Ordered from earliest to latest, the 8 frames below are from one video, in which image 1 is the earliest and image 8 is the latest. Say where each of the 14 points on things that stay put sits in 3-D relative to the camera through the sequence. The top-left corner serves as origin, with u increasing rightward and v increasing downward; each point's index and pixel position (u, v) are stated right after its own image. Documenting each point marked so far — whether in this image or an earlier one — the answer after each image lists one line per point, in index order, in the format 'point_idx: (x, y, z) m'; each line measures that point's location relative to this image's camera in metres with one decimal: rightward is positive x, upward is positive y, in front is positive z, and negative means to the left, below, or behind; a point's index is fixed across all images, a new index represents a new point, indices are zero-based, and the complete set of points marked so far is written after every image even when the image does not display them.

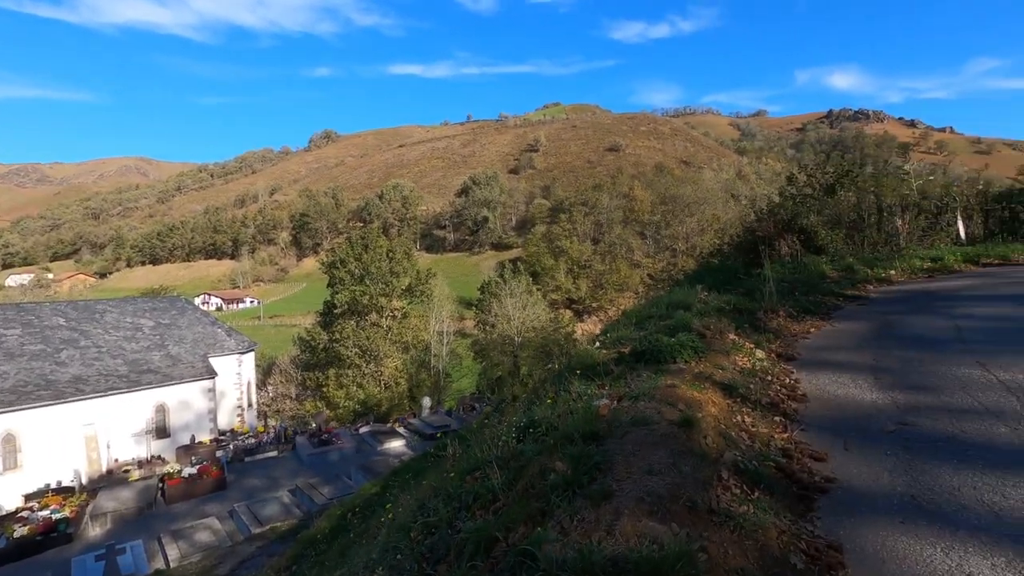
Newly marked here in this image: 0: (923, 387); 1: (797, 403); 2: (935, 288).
0: (+4.0, -1.0, +5.2) m
1: (+2.7, -1.1, +5.2) m
2: (+8.0, 0.0, +10.2) m
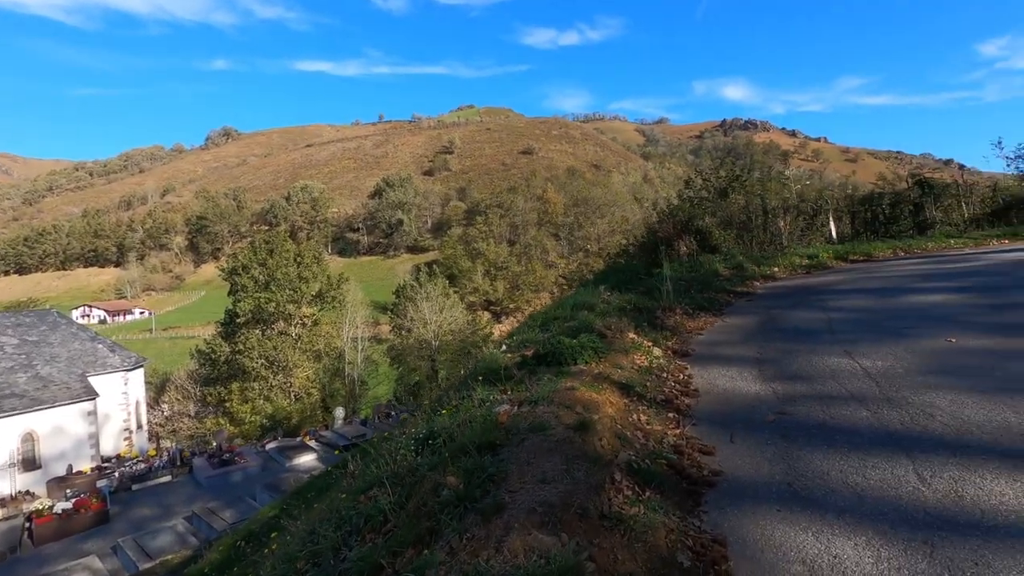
0: (+3.0, -0.9, +5.6) m
1: (+1.8, -1.1, +5.4) m
2: (+6.2, +0.1, +11.1) m
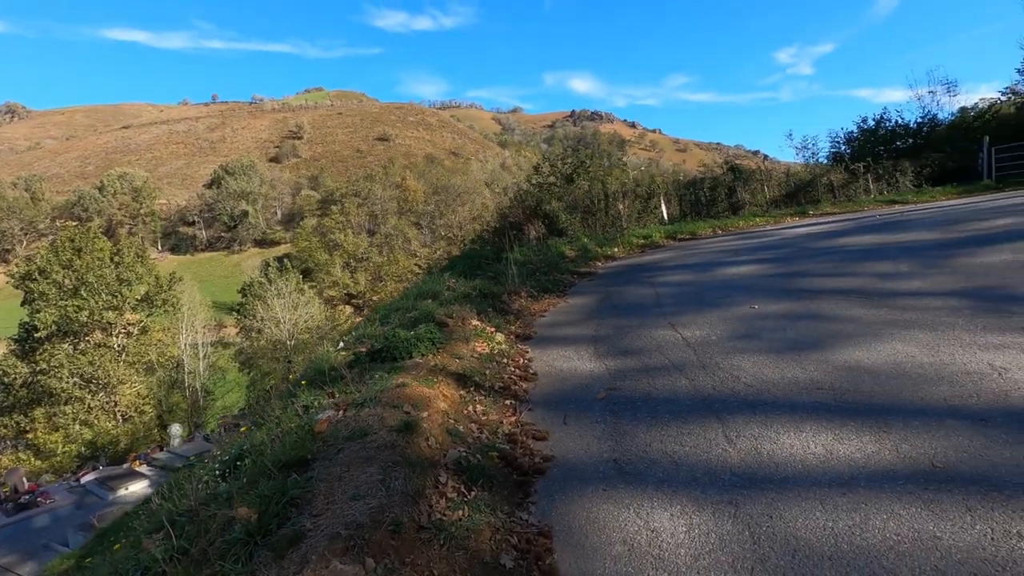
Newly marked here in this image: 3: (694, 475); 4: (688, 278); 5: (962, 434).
0: (+1.2, -0.7, +5.8) m
1: (+0.1, -0.9, +5.3) m
2: (+3.0, +0.6, +11.9) m
3: (+1.2, -1.2, +3.5) m
4: (+3.0, +0.2, +9.1) m
5: (+3.0, -1.0, +3.6) m
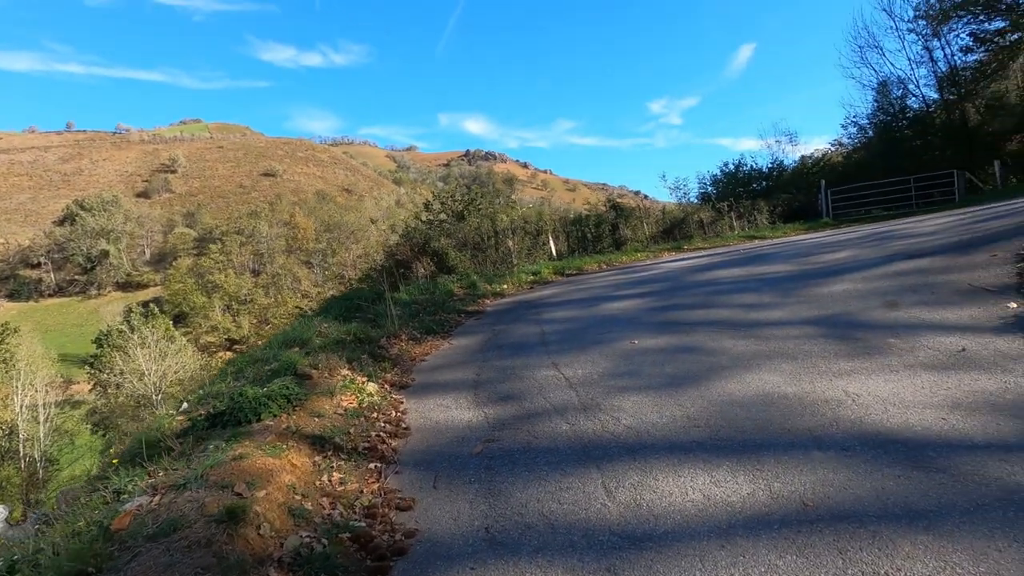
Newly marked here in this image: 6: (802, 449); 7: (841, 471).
0: (0.0, -1.1, +5.5) m
1: (-1.0, -1.3, +4.7) m
2: (+0.5, -0.2, +11.9) m
3: (+0.3, -1.5, +3.1) m
4: (+1.0, -0.5, +9.1) m
5: (+2.1, -1.2, +3.6) m
6: (+2.1, -1.2, +3.8) m
7: (+2.2, -1.2, +3.5) m
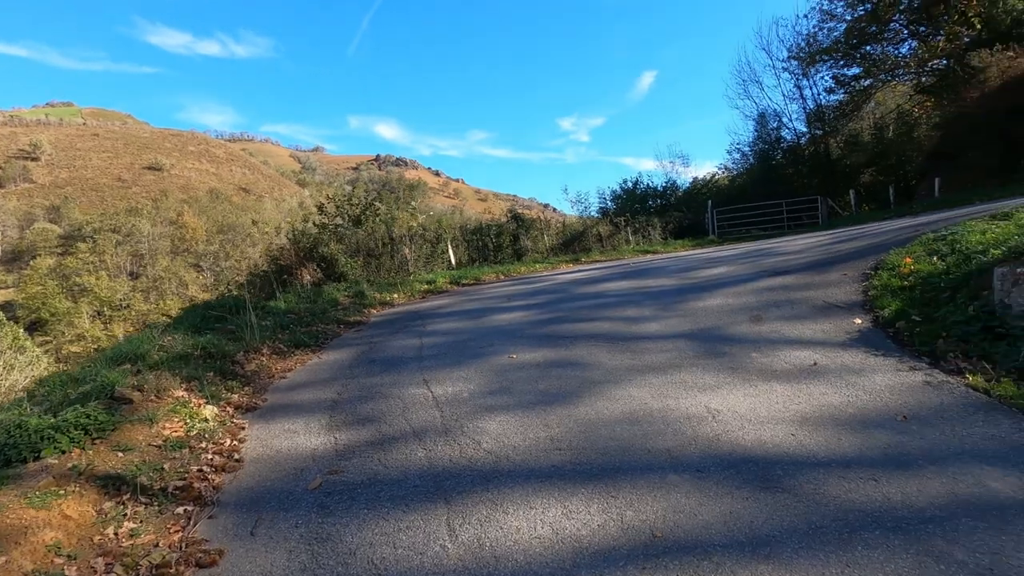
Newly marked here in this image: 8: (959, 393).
0: (-1.3, -1.2, +4.9) m
1: (-2.2, -1.4, +4.1) m
2: (-1.9, -0.4, +11.3) m
3: (-0.6, -1.5, +2.7) m
4: (-0.9, -0.6, +8.7) m
5: (+1.1, -1.3, +3.5) m
6: (+1.0, -1.3, +3.7) m
7: (+1.2, -1.3, +3.4) m
8: (+4.0, -0.9, +4.7) m
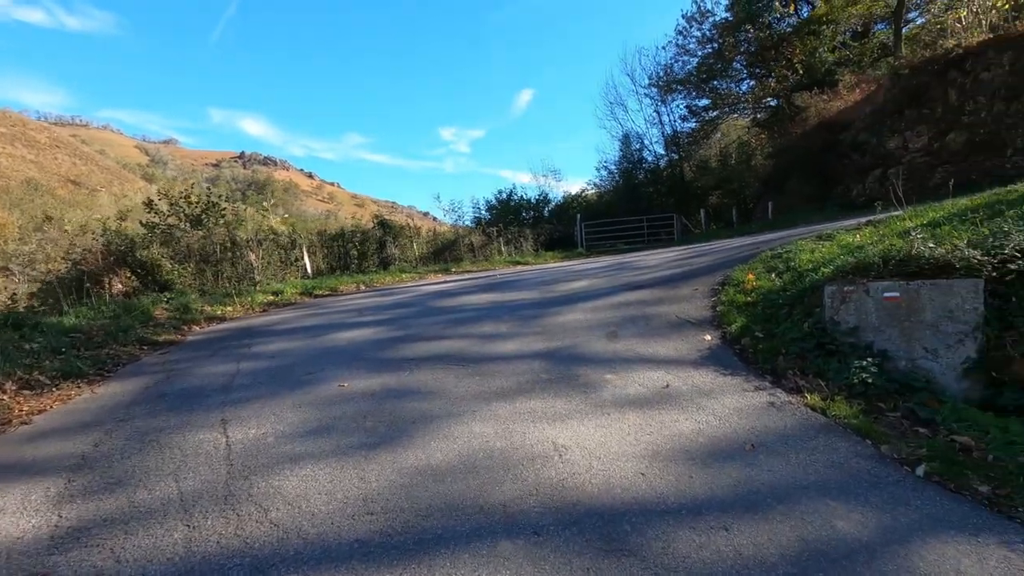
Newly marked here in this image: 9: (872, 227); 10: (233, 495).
0: (-2.7, -1.3, +3.7) m
1: (-3.3, -1.5, +2.6) m
2: (-4.7, -0.7, +9.8) m
3: (-1.5, -1.6, +1.7) m
4: (-3.1, -0.8, +7.5) m
5: (0.0, -1.4, +2.8) m
6: (-0.1, -1.4, +3.0) m
7: (+0.1, -1.4, +2.7) m
8: (+2.5, -1.1, +4.7) m
9: (+6.0, +1.0, +9.0) m
10: (-1.8, -1.3, +3.5) m
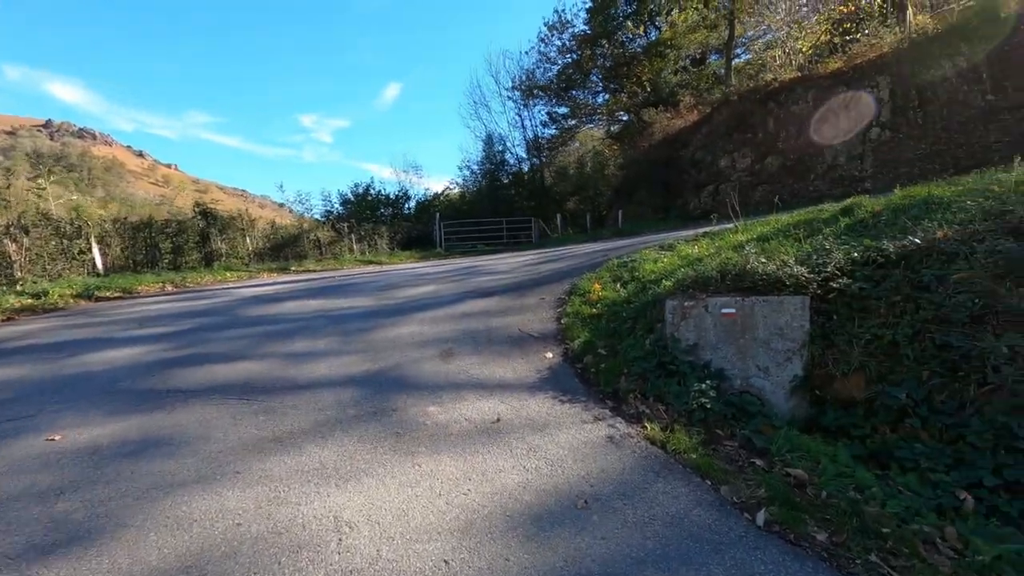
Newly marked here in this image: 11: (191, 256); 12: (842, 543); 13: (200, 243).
0: (-3.8, -1.4, +1.9) m
1: (-4.2, -1.6, +0.7) m
2: (-7.2, -0.7, +7.3) m
3: (-2.1, -1.8, +0.2) m
4: (-5.2, -0.9, +5.5) m
5: (-1.0, -1.6, +1.7) m
6: (-1.2, -1.5, +1.8) m
7: (-0.9, -1.6, +1.6) m
8: (+1.0, -1.3, +4.1) m
9: (+3.4, +0.8, +9.2) m
10: (-2.9, -1.4, +1.9) m
11: (-10.8, +1.1, +18.1) m
12: (+2.0, -1.5, +3.2) m
13: (-10.7, +1.6, +18.5) m
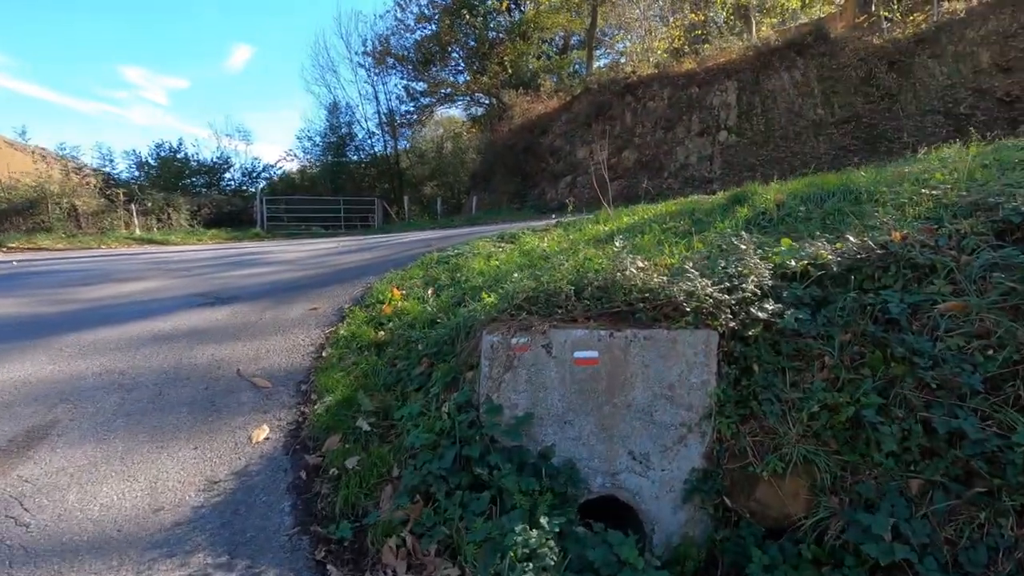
0: (-4.6, -1.5, -2.0) m
1: (-4.6, -1.7, -3.2) m
2: (-9.2, -0.6, +2.4) m
3: (-2.5, -1.9, -3.2) m
4: (-6.7, -0.9, +1.1) m
5: (-1.8, -1.7, -1.5) m
6: (-2.0, -1.7, -1.4) m
7: (-1.7, -1.7, -1.5) m
8: (-0.5, -1.4, +1.4) m
9: (+0.6, +0.8, +6.8) m
10: (-3.7, -1.6, -1.7) m
11: (-15.3, +1.5, +11.9) m
12: (+0.7, -1.7, +0.8) m
13: (-15.3, +2.0, +12.3) m
